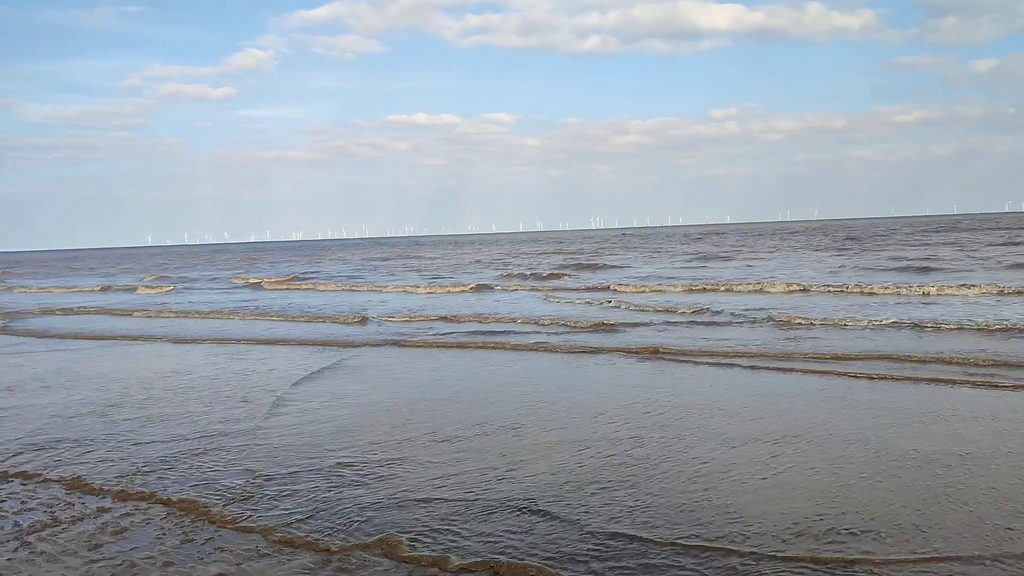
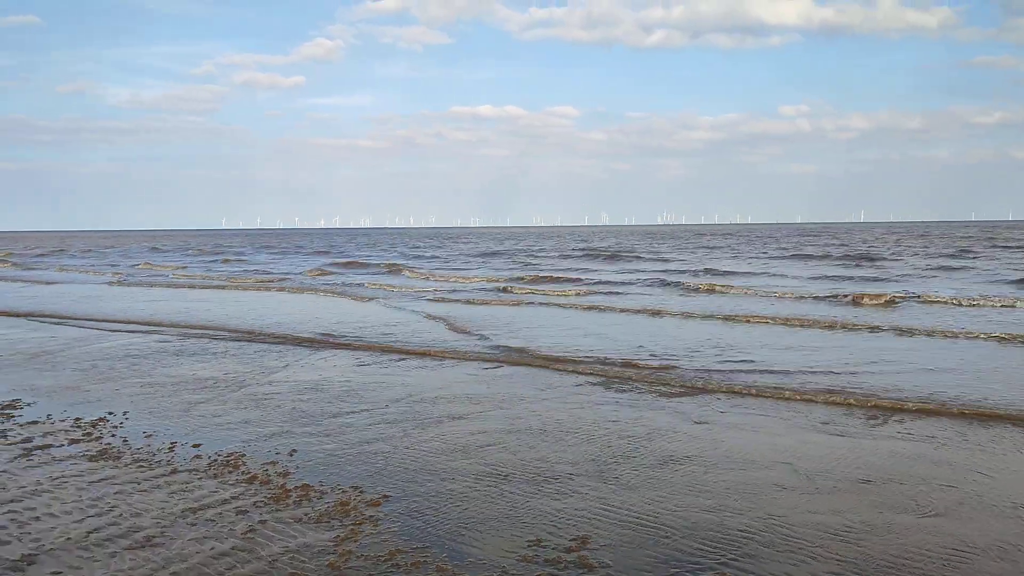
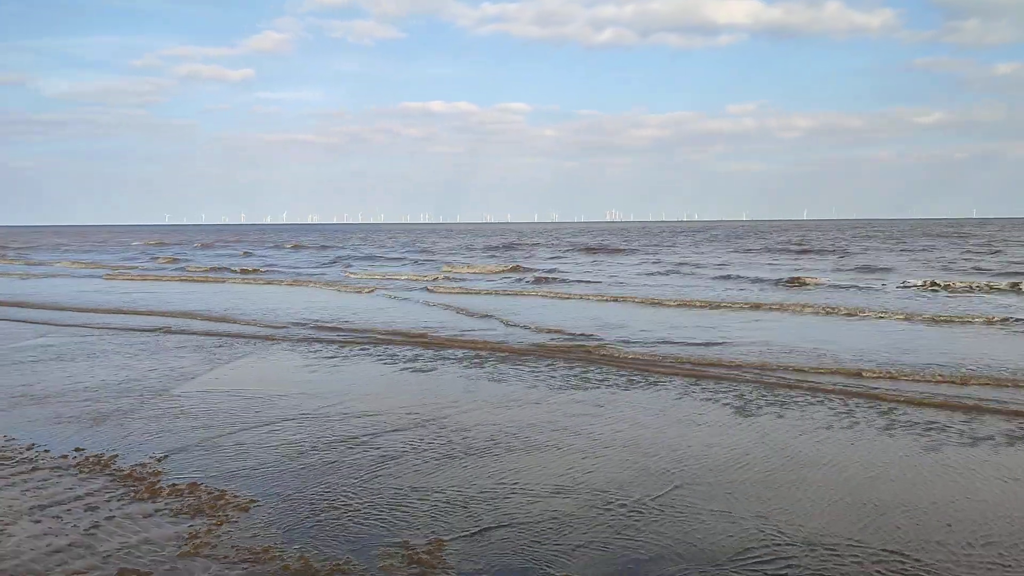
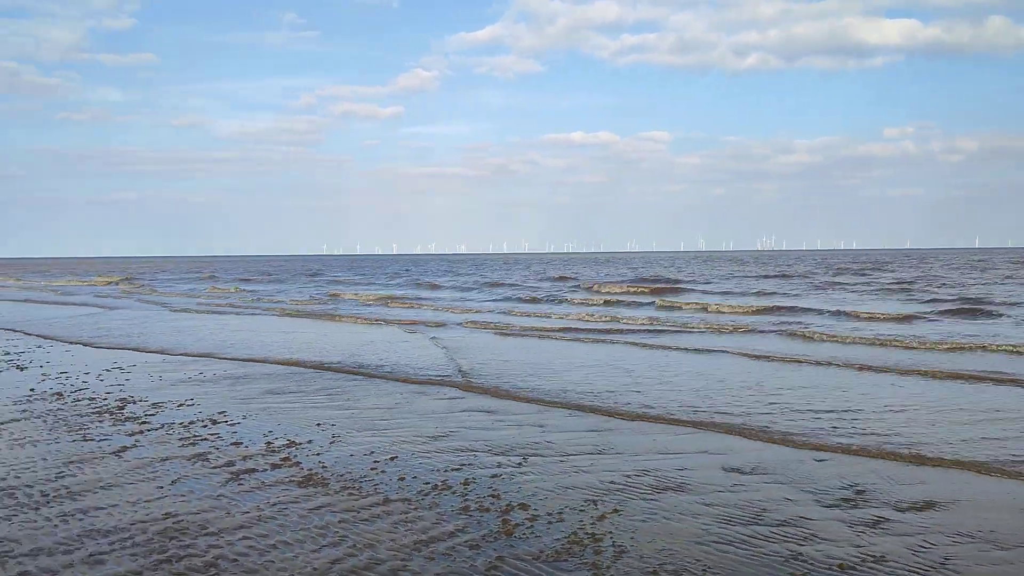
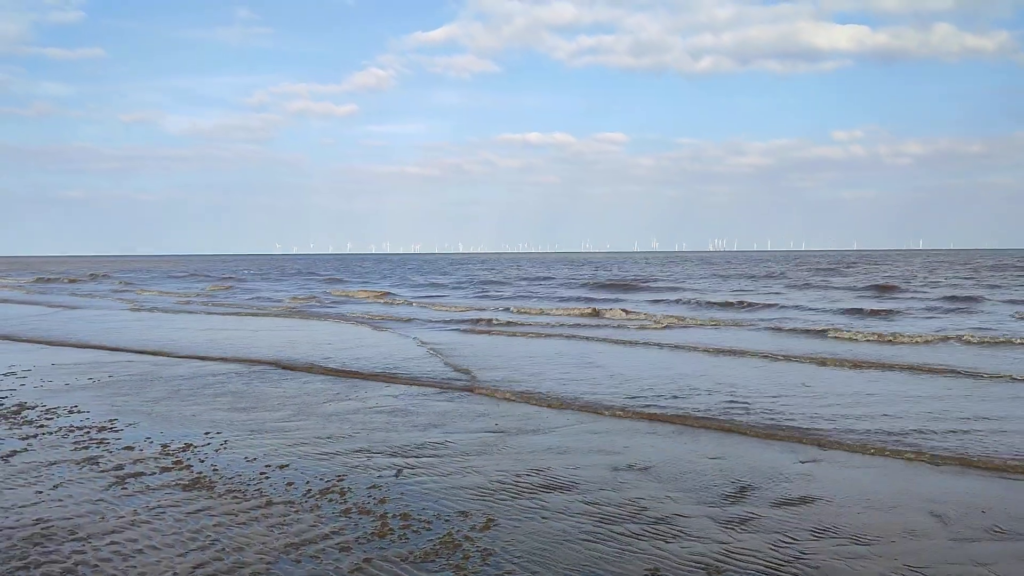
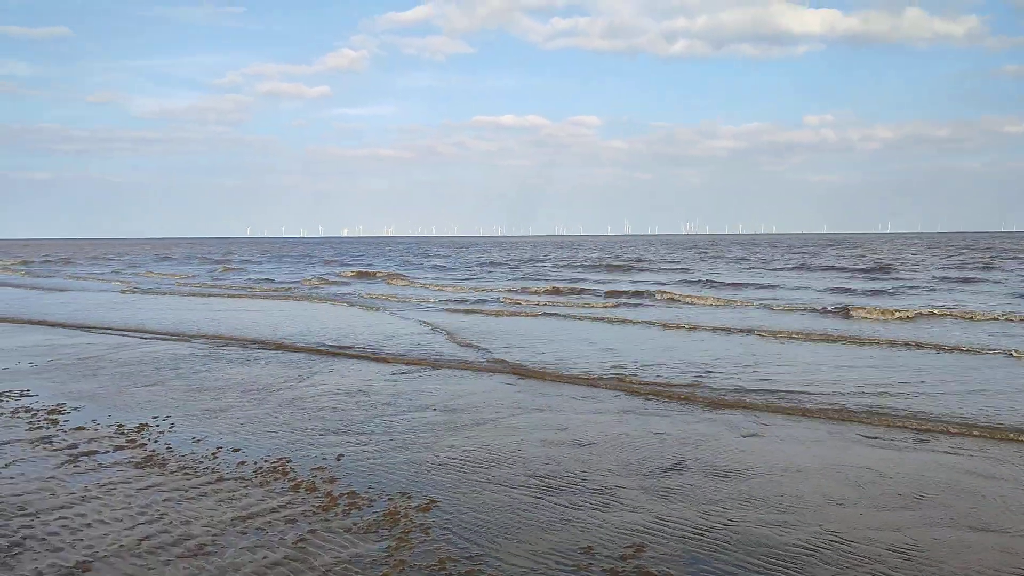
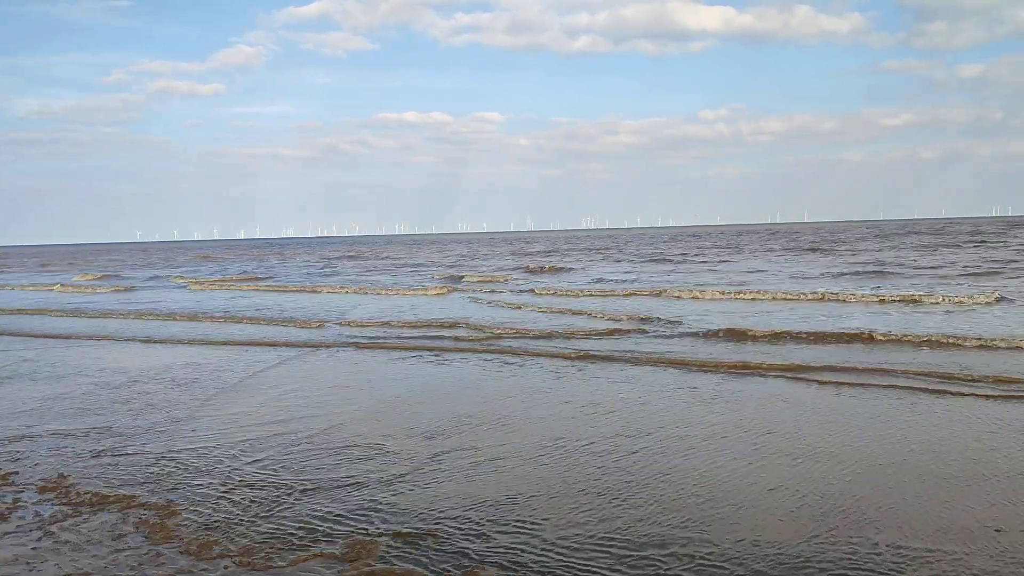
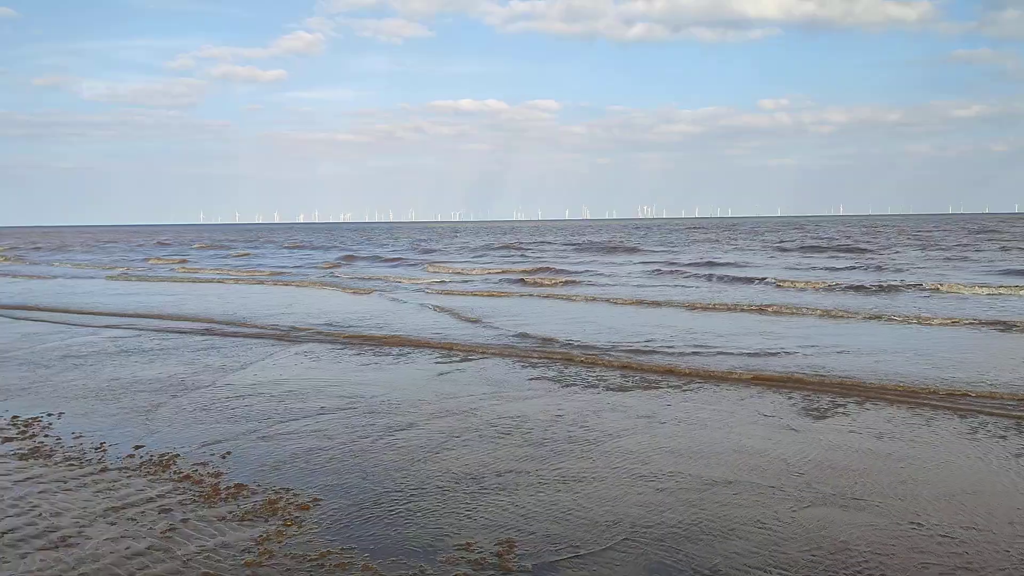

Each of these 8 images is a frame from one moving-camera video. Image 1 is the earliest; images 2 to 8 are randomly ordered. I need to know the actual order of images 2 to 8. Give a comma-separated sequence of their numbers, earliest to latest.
7, 3, 8, 2, 6, 5, 4
